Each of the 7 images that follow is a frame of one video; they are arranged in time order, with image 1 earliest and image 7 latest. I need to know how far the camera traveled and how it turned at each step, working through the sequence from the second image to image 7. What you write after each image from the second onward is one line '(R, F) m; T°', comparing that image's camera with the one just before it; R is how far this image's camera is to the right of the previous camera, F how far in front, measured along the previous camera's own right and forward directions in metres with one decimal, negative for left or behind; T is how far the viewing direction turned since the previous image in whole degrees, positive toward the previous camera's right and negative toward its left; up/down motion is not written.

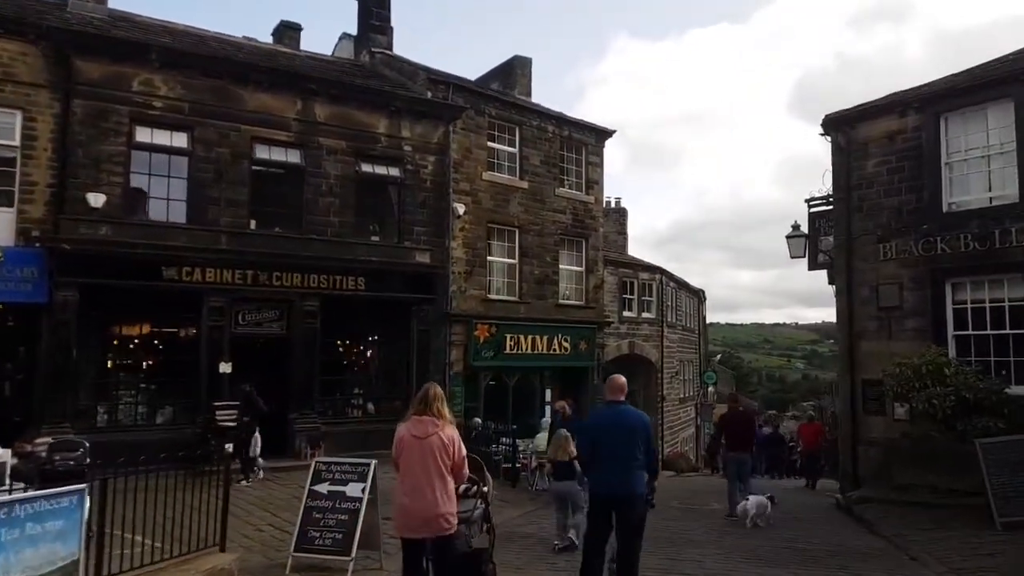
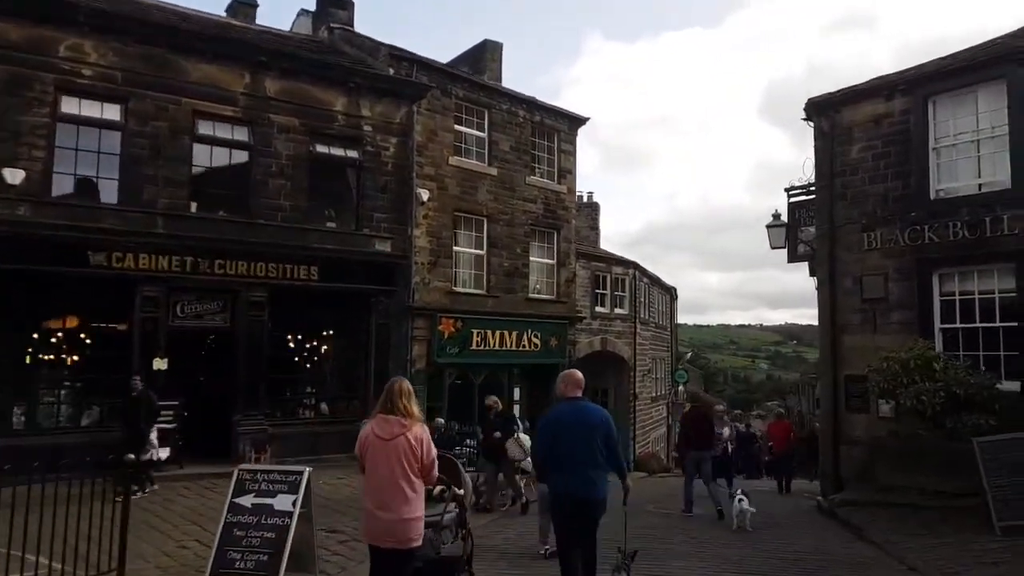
(+0.1, +0.8) m; +2°
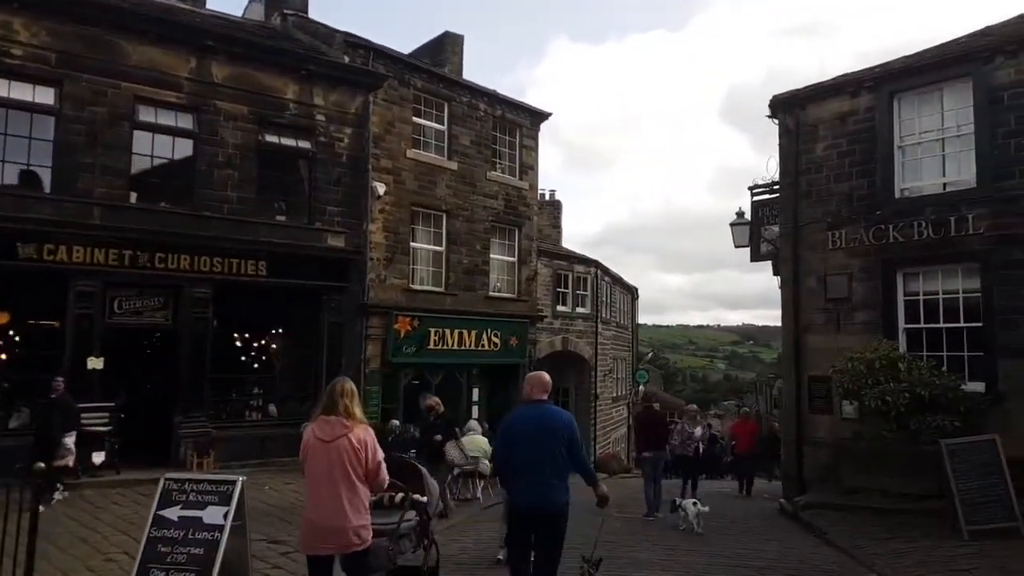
(0.0, +0.4) m; +3°
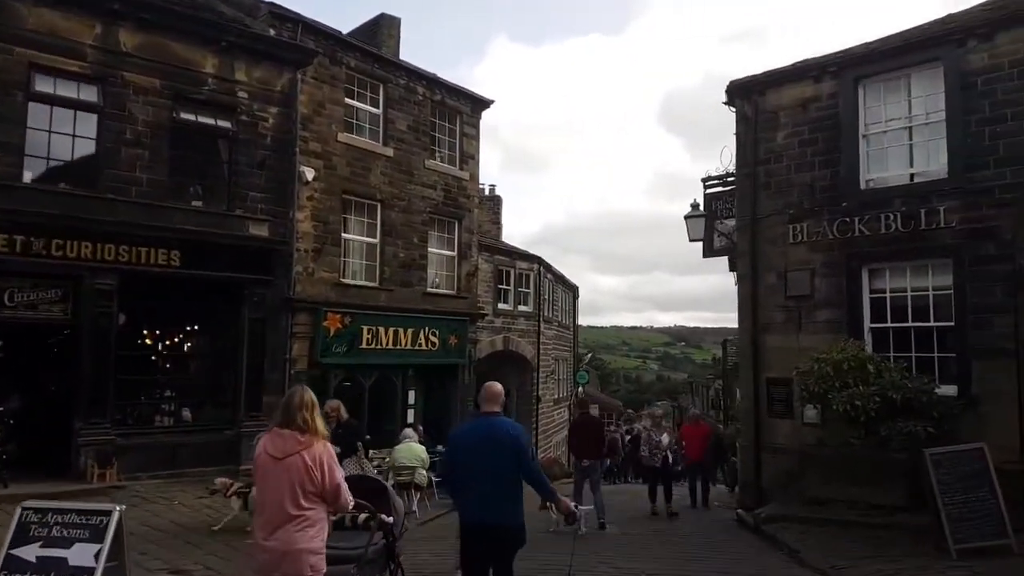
(-0.1, +1.0) m; +5°
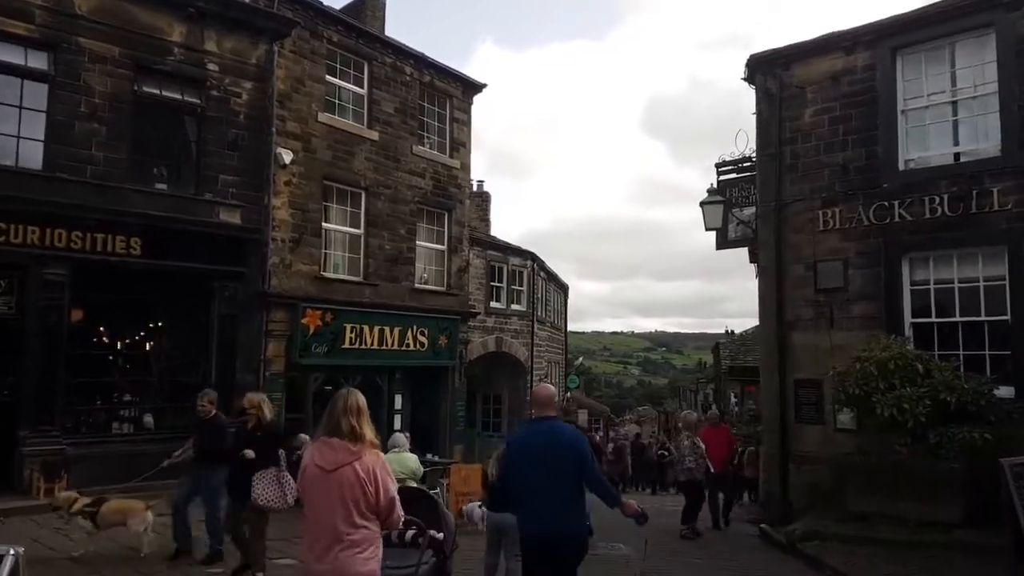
(-0.2, +1.2) m; +1°
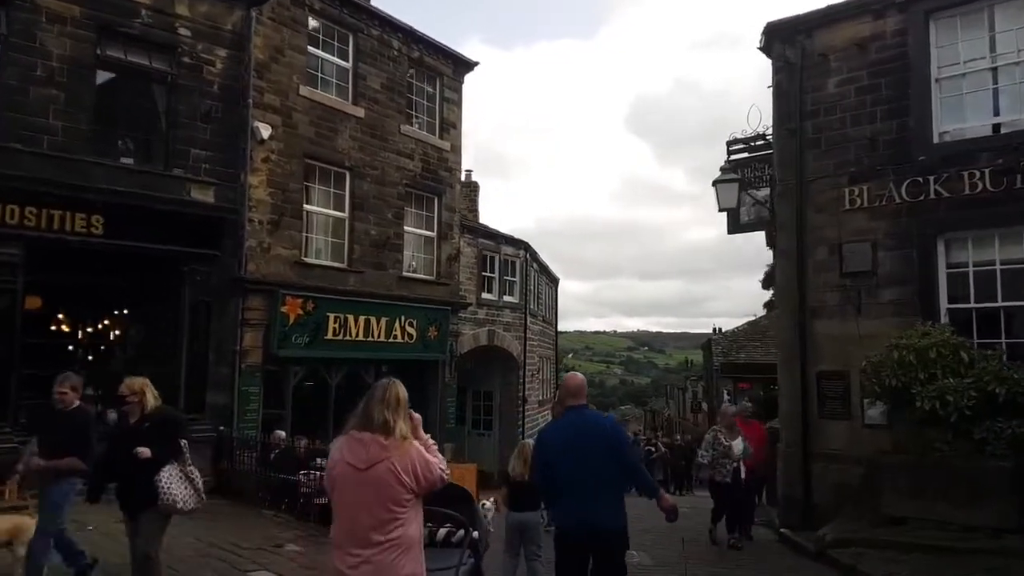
(-0.2, +0.9) m; +1°
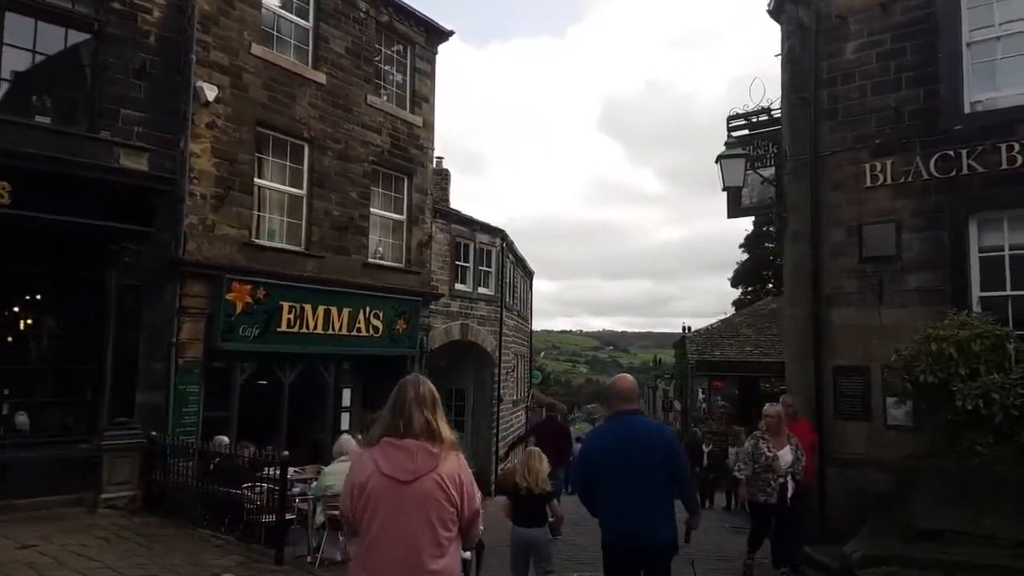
(-0.1, +1.2) m; +2°
